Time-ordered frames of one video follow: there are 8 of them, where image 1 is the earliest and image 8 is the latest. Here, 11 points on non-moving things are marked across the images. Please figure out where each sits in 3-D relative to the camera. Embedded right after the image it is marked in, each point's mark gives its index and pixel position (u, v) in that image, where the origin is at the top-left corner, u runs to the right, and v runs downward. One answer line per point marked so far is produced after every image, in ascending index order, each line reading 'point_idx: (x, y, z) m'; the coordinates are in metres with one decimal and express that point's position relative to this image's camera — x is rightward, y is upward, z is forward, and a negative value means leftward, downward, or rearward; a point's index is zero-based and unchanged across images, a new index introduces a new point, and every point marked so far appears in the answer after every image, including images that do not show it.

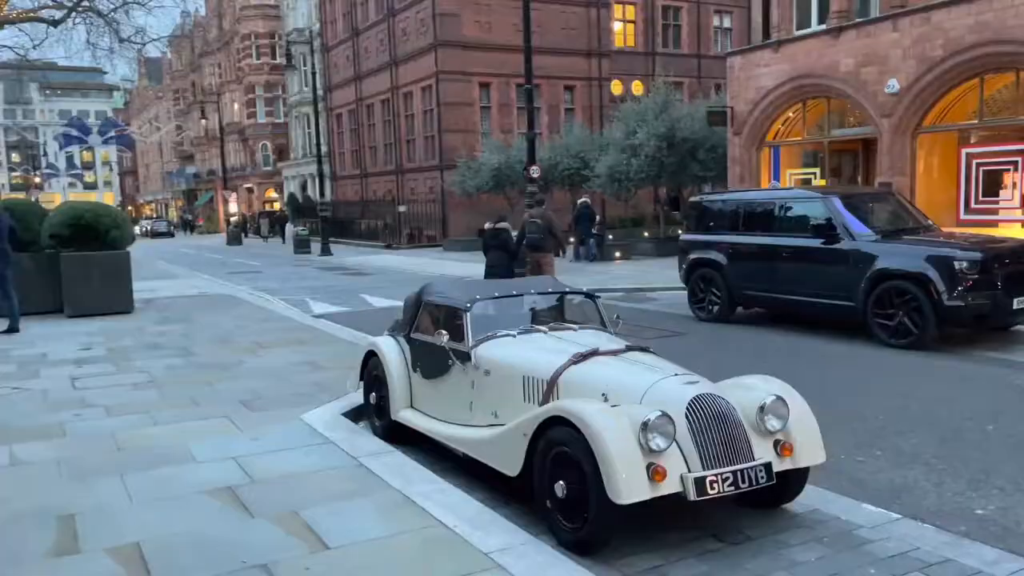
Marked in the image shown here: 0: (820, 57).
0: (+6.9, +5.2, +18.3) m
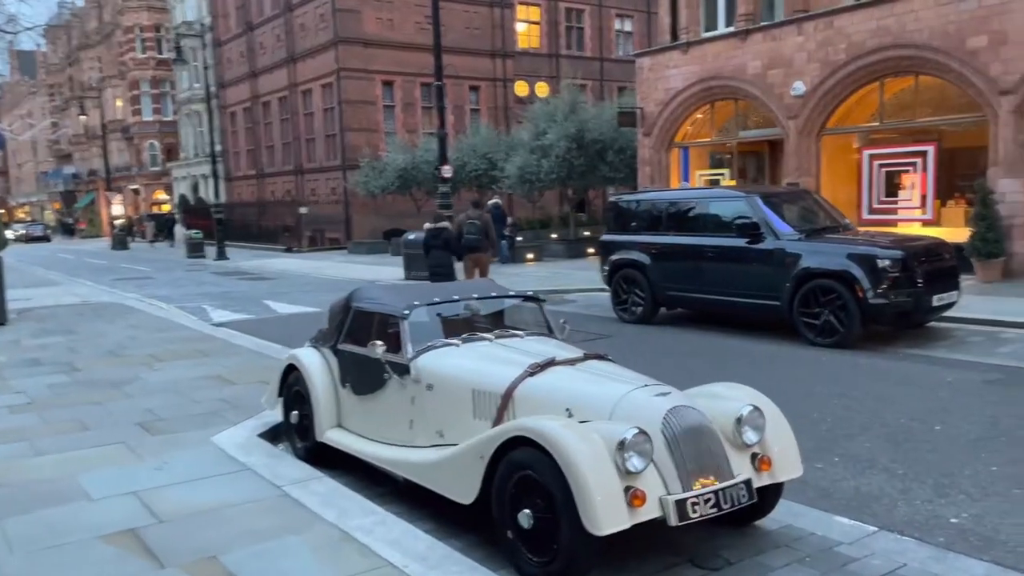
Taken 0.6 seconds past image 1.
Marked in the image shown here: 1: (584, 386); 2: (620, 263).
0: (+4.9, +5.2, +18.6) m
1: (+0.4, -0.5, +4.3) m
2: (+1.7, +0.4, +12.6) m
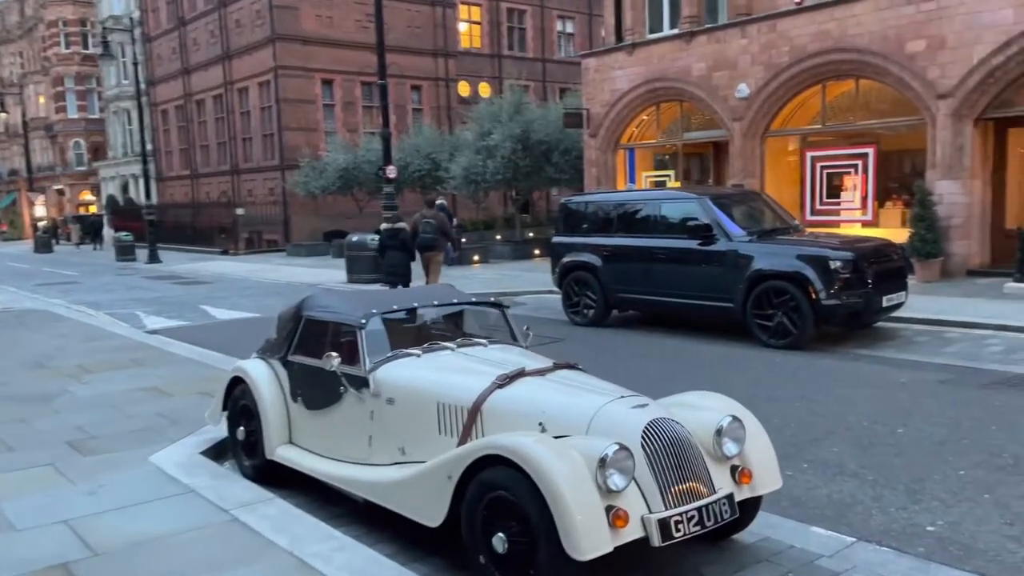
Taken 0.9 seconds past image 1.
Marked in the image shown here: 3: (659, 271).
0: (+3.7, +5.2, +18.6) m
1: (+0.2, -0.6, +4.1) m
2: (+0.9, +0.3, +12.4) m
3: (+2.0, +0.2, +11.2) m
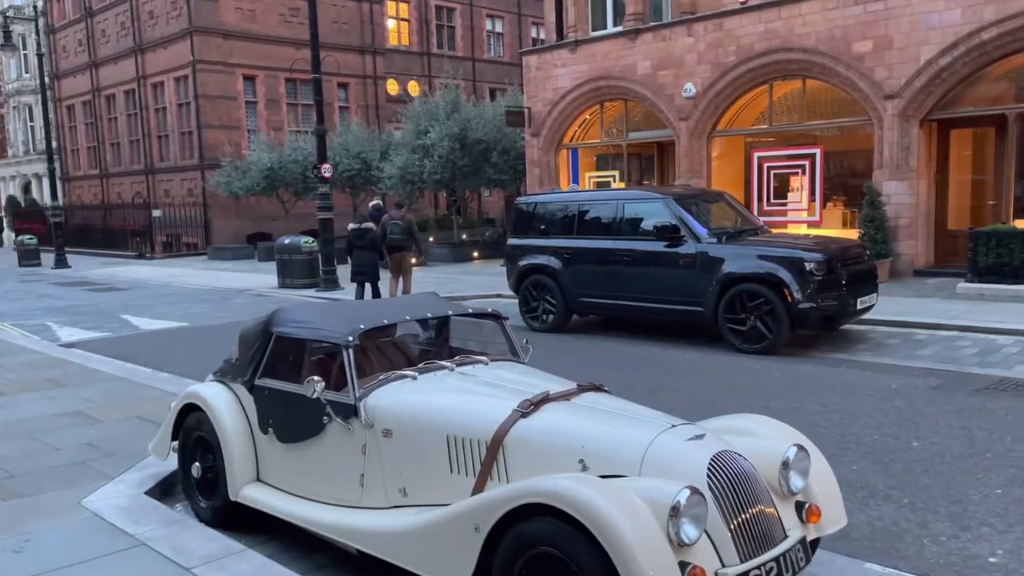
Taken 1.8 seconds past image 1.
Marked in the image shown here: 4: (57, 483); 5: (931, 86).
0: (+2.4, +5.1, +18.3) m
1: (+0.4, -0.6, +3.5) m
2: (+0.2, +0.3, +11.9) m
3: (+1.5, +0.2, +10.8) m
4: (-3.0, -1.3, +5.4) m
5: (+7.2, +3.5, +13.9) m
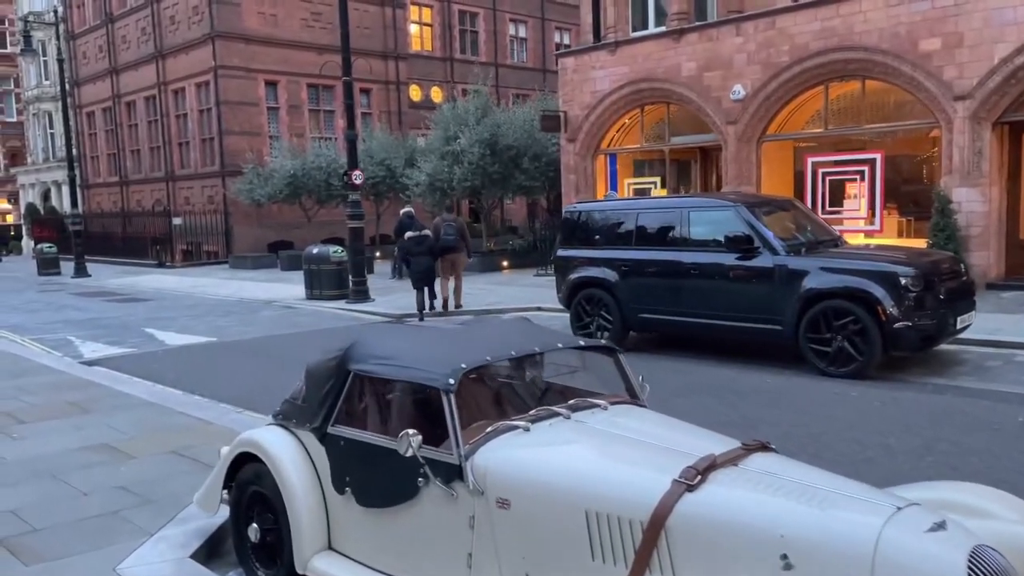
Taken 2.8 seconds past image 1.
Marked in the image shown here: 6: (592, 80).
0: (+3.2, +4.9, +17.5) m
1: (+0.9, -0.7, +2.7) m
2: (+0.9, +0.1, +11.1) m
3: (+2.2, 0.0, +9.9) m
4: (-2.4, -1.4, +4.6) m
5: (+7.9, +3.2, +13.0) m
6: (+1.9, +4.8, +18.9) m
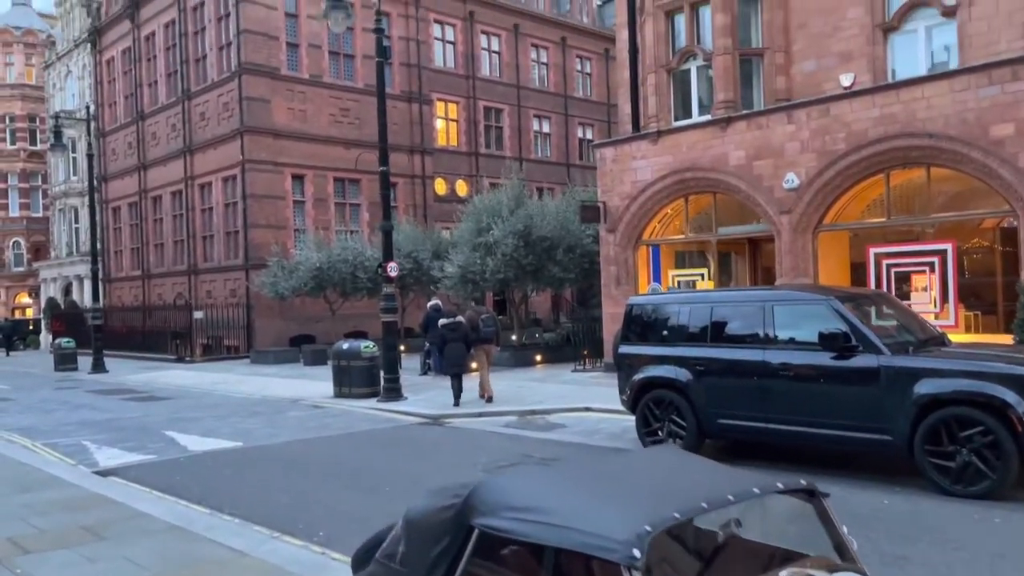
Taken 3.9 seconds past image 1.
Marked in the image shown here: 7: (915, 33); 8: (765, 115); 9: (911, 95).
0: (+4.0, +2.9, +16.9) m
1: (+1.5, -1.0, +1.6) m
2: (+1.7, -1.2, +10.0) m
3: (+2.9, -1.1, +8.9) m
4: (-1.8, -1.9, +3.5) m
5: (+8.7, +1.7, +12.2) m
6: (+2.7, +2.7, +18.4) m
7: (+7.4, +4.7, +14.9) m
8: (+5.0, +3.4, +16.0) m
9: (+6.8, +3.3, +14.0) m
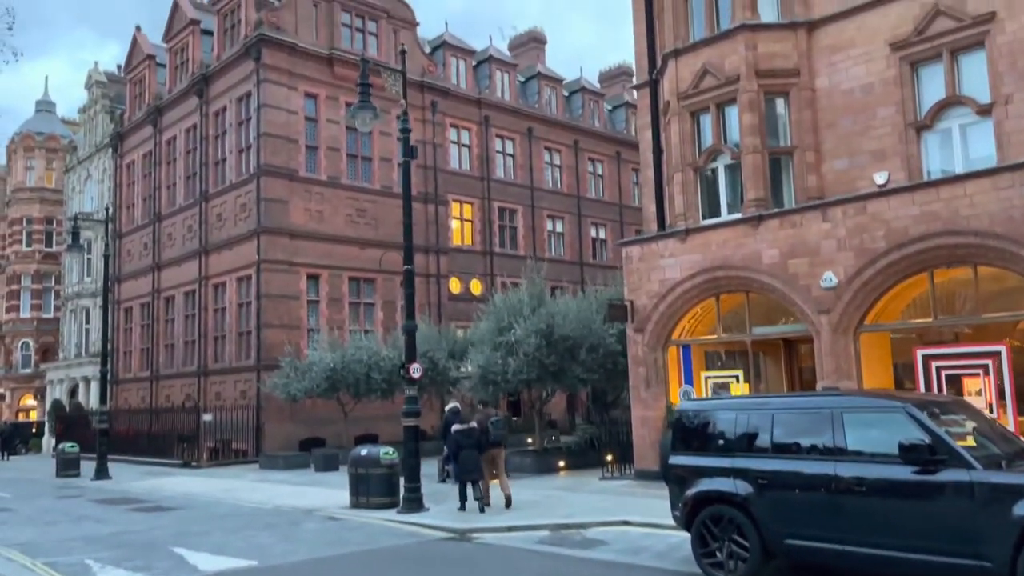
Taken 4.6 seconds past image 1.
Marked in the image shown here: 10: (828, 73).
0: (+4.6, +0.8, +16.5) m
1: (+2.0, -1.2, +0.9) m
2: (+2.2, -2.4, +9.2) m
3: (+3.4, -2.2, +8.1) m
4: (-1.3, -2.4, +2.7) m
5: (+9.2, +0.3, +11.7) m
6: (+3.3, +0.4, +17.9) m
7: (+7.9, +2.9, +14.8) m
8: (+5.5, +1.4, +15.7) m
9: (+7.4, +1.6, +13.6) m
10: (+6.4, +4.3, +16.3) m
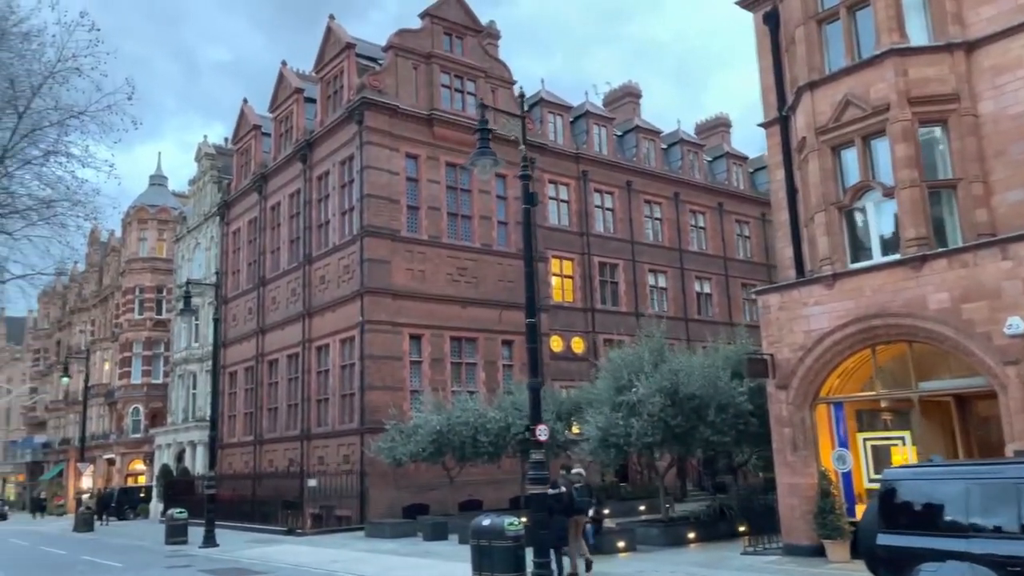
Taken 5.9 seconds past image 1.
0: (+7.0, -0.1, +14.8) m
1: (+2.8, -1.0, -0.6) m
2: (+3.9, -2.8, +7.5) m
3: (+5.0, -2.5, +6.3) m
4: (-0.3, -2.4, +1.4) m
5: (+11.1, -0.2, +9.5) m
6: (+5.9, -0.6, +16.3) m
7: (+10.1, +2.2, +12.9) m
8: (+7.8, +0.6, +13.9) m
9: (+9.4, +1.0, +11.7) m
10: (+8.7, +3.5, +14.7) m
